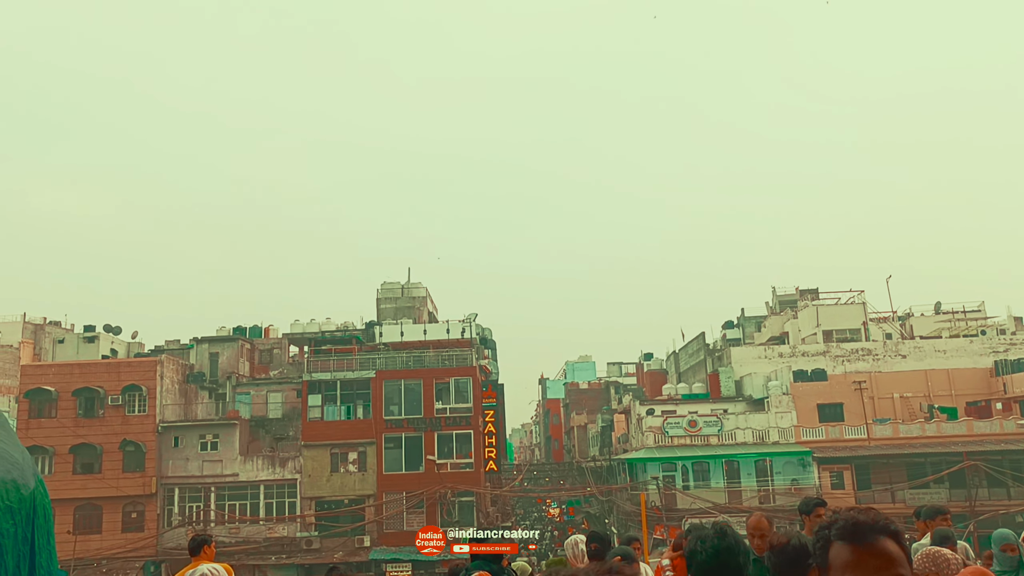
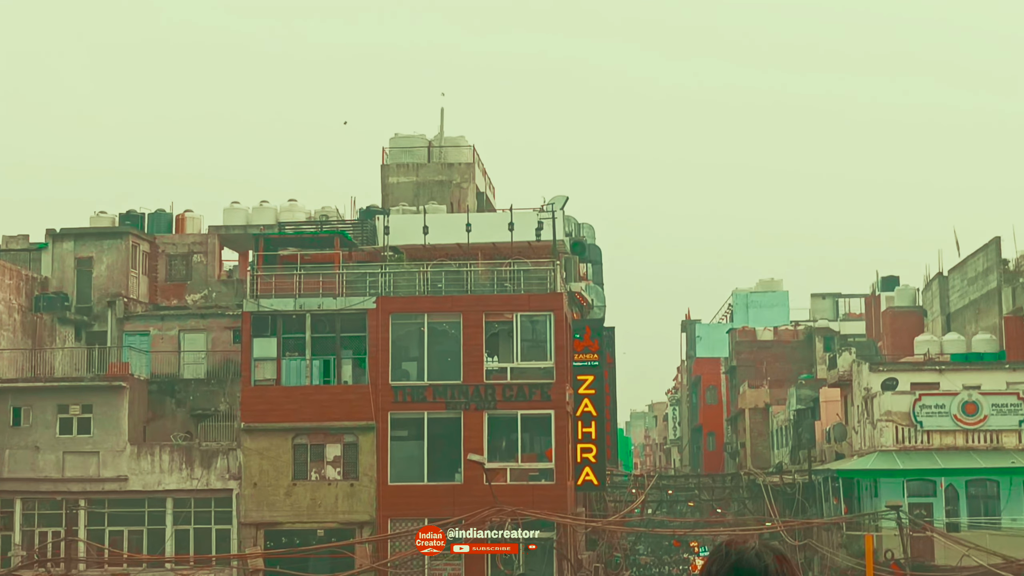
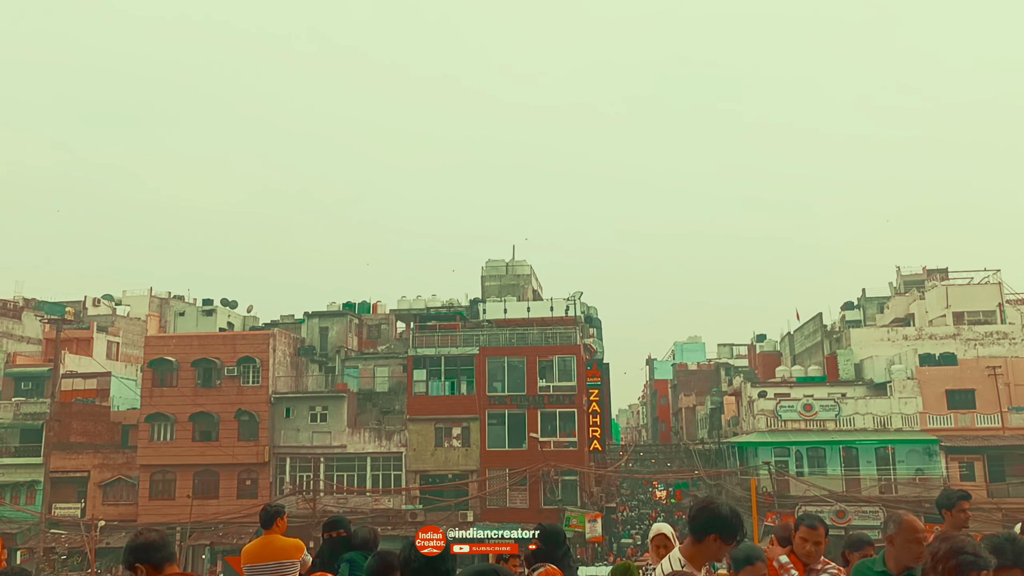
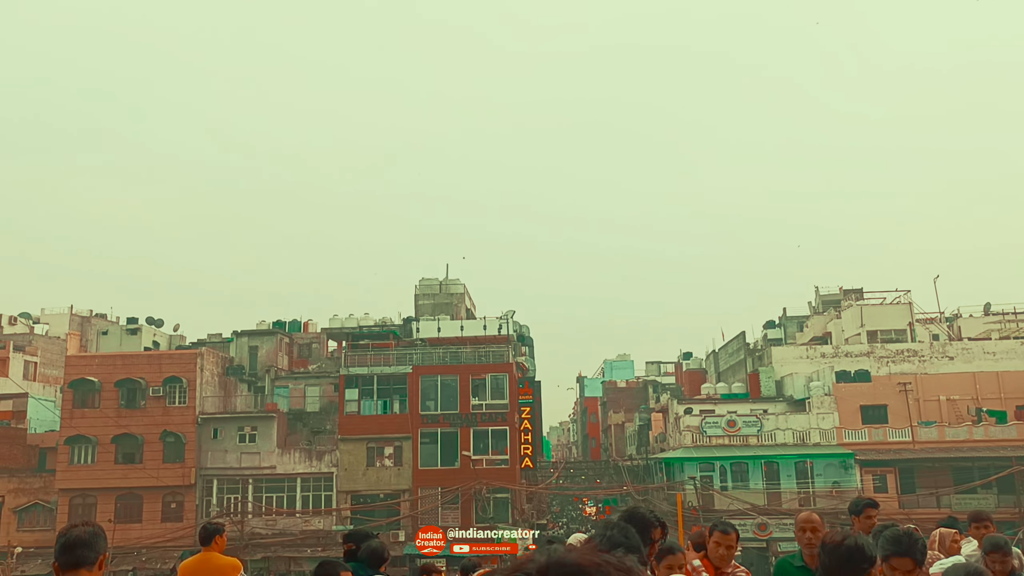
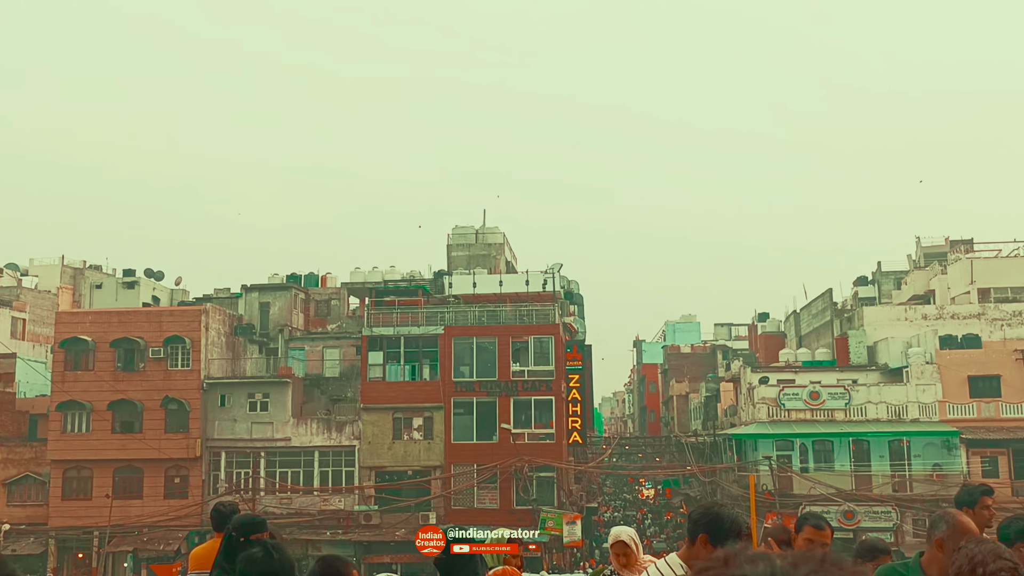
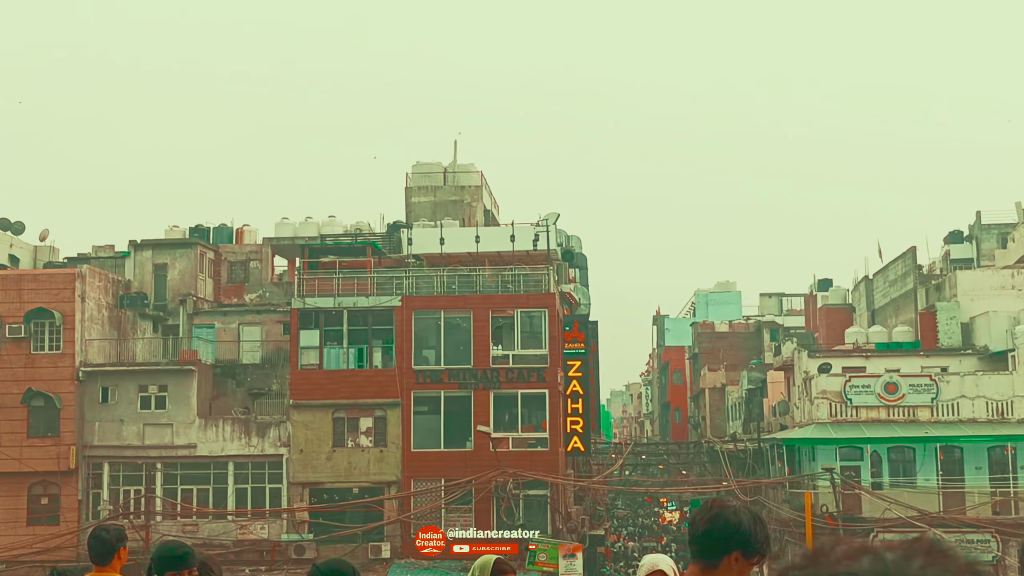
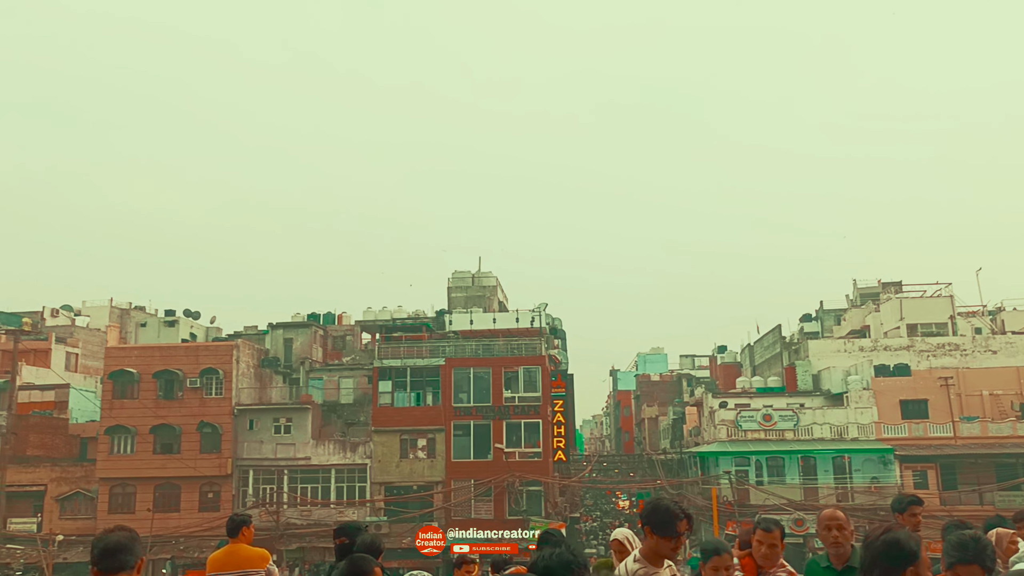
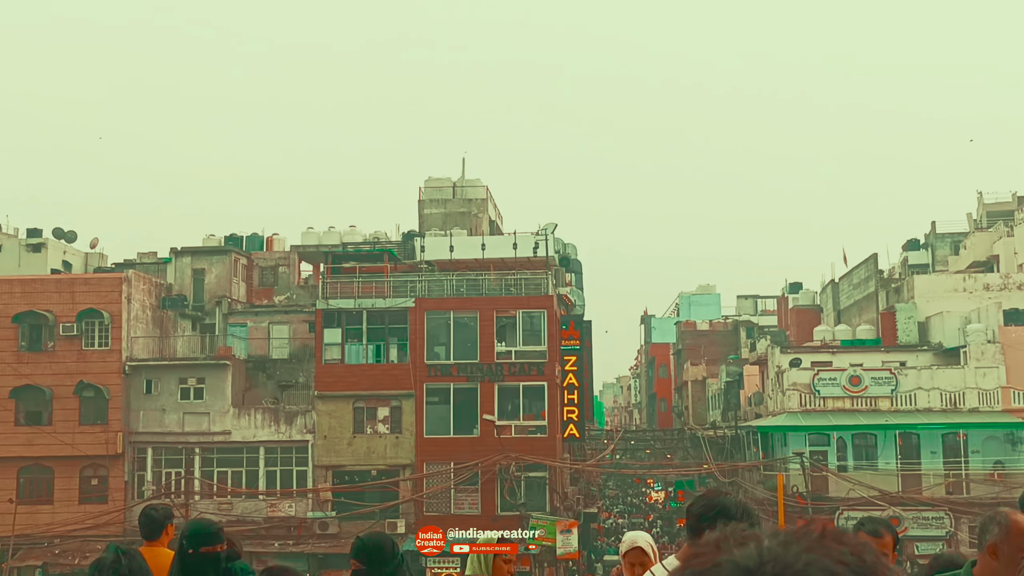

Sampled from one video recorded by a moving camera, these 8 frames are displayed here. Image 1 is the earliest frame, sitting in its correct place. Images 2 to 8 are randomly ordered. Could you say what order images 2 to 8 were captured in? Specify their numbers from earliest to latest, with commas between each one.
4, 7, 3, 5, 8, 6, 2
